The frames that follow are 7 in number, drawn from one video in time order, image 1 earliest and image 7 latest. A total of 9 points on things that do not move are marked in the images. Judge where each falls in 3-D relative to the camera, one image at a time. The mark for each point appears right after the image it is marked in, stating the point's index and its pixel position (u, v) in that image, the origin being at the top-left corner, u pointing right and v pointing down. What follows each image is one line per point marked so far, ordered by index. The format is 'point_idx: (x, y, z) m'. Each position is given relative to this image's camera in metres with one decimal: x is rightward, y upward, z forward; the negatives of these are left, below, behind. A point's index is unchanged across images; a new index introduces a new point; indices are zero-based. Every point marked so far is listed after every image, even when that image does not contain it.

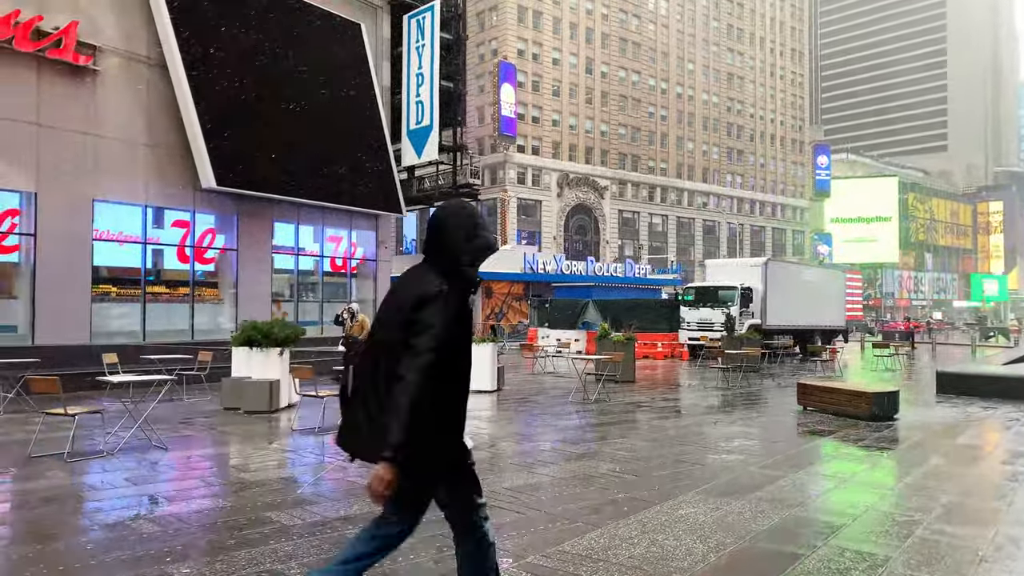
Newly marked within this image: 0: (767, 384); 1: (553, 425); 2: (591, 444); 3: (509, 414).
0: (+6.1, -2.3, +17.2) m
1: (+0.6, -1.9, +10.2) m
2: (+0.9, -1.7, +8.3) m
3: (0.0, -2.0, +11.4) m
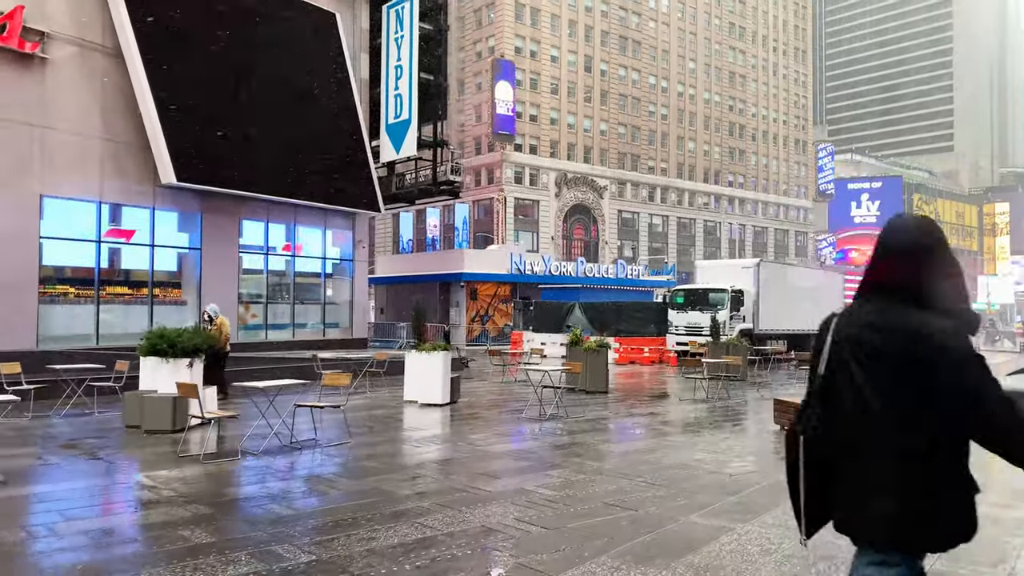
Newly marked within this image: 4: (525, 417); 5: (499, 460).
0: (+5.4, -2.4, +16.0) m
1: (-0.2, -2.0, +9.0) m
2: (+0.1, -1.8, +7.1) m
3: (-0.8, -2.1, +10.3) m
4: (+0.2, -2.0, +11.6) m
5: (-0.1, -1.8, +7.8) m
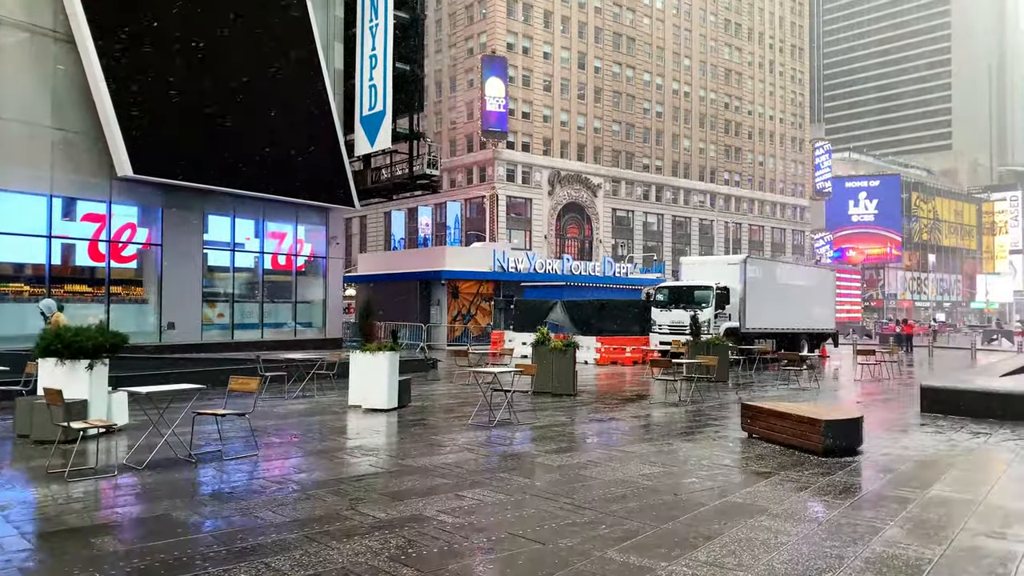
0: (+4.6, -2.3, +15.0) m
1: (-1.0, -1.9, +8.1) m
2: (-0.7, -1.7, +6.1) m
3: (-1.6, -2.0, +9.3) m
4: (-0.6, -2.0, +10.6) m
5: (-0.9, -1.8, +6.8) m
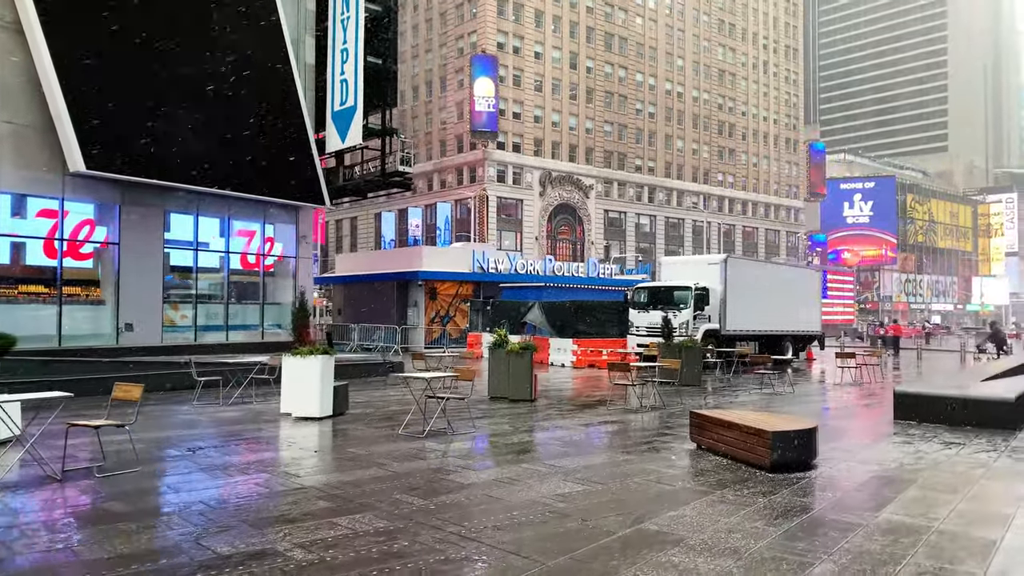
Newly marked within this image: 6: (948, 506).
0: (+3.8, -2.3, +14.3) m
1: (-1.8, -1.9, +7.3) m
2: (-1.5, -1.7, +5.4) m
3: (-2.4, -2.0, +8.5) m
4: (-1.4, -1.9, +9.9) m
5: (-1.7, -1.7, +6.1) m
6: (+3.5, -1.8, +5.8) m
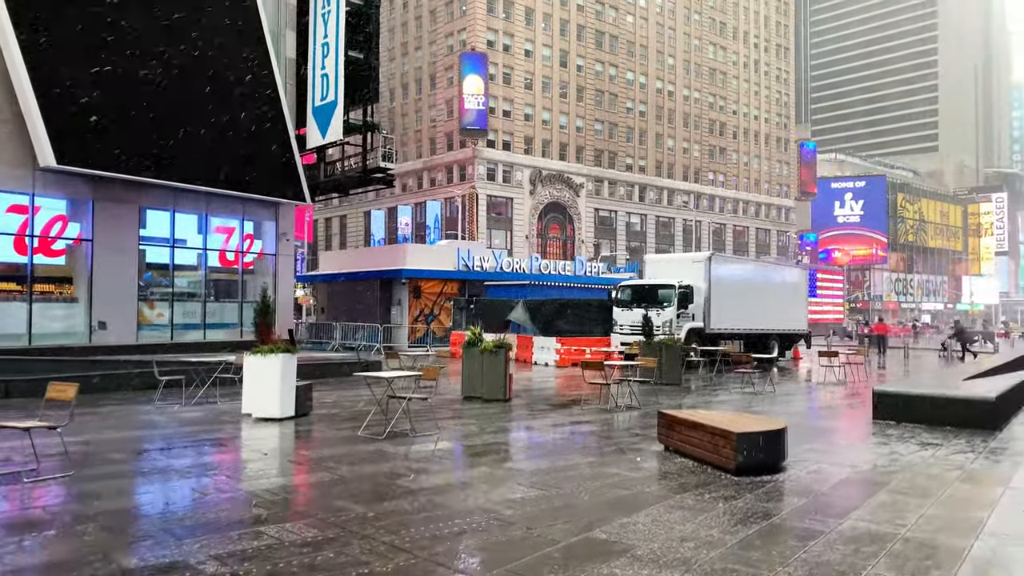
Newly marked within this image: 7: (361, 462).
0: (+3.3, -2.2, +14.0) m
1: (-2.2, -1.8, +6.9) m
2: (-1.9, -1.6, +5.0) m
3: (-2.9, -1.9, +8.2) m
4: (-1.8, -1.9, +9.5) m
5: (-2.1, -1.7, +5.7) m
6: (+3.1, -1.7, +5.5) m
7: (-1.6, -1.8, +7.6) m
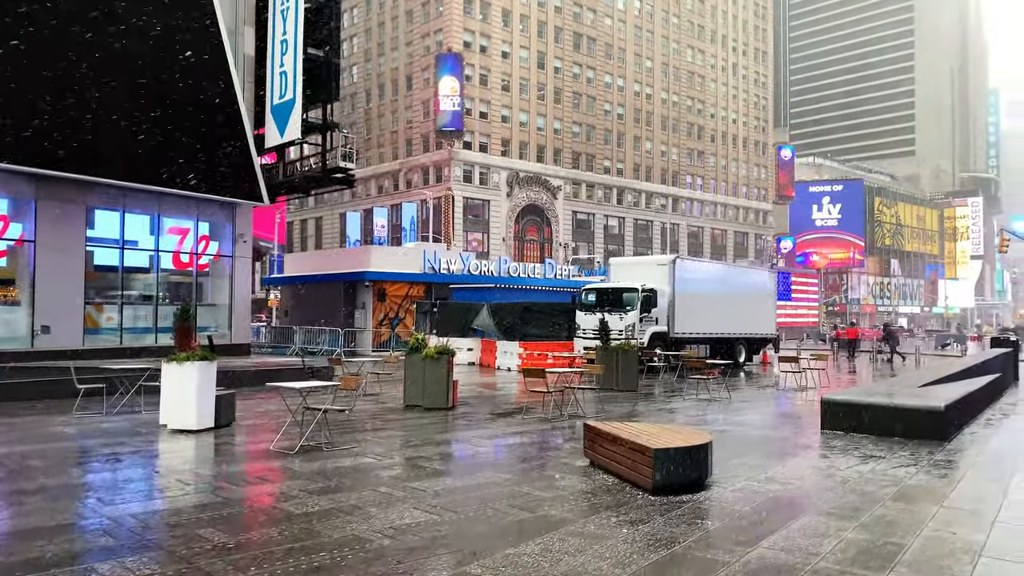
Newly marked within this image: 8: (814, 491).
0: (+2.3, -2.3, +13.6) m
1: (-3.1, -1.9, +6.4) m
2: (-2.7, -1.7, +4.5) m
3: (-3.7, -2.0, +7.6) m
4: (-2.7, -1.9, +9.0) m
5: (-2.9, -1.7, +5.2) m
6: (+2.3, -1.8, +5.1) m
7: (-2.4, -1.9, +7.0) m
8: (+2.7, -1.8, +6.5) m
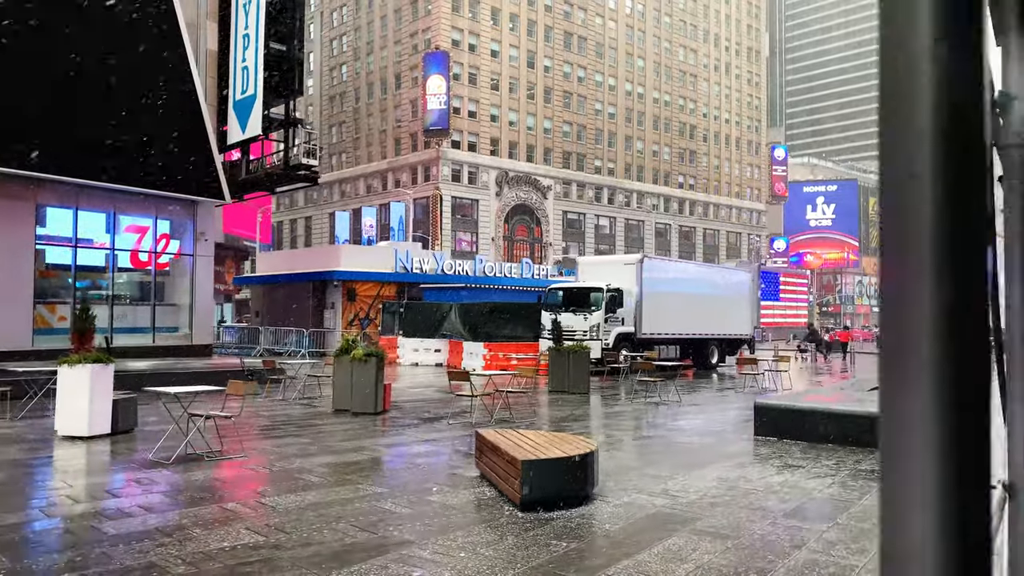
0: (+1.2, -2.3, +13.1) m
1: (-4.2, -1.8, +5.9) m
2: (-3.8, -1.6, +4.0) m
3: (-4.8, -1.9, +7.1) m
4: (-3.9, -1.9, +8.5) m
5: (-4.0, -1.7, +4.7) m
6: (+1.2, -1.7, +4.6) m
7: (-3.6, -1.9, +6.5) m
8: (+1.6, -1.8, +6.0) m
